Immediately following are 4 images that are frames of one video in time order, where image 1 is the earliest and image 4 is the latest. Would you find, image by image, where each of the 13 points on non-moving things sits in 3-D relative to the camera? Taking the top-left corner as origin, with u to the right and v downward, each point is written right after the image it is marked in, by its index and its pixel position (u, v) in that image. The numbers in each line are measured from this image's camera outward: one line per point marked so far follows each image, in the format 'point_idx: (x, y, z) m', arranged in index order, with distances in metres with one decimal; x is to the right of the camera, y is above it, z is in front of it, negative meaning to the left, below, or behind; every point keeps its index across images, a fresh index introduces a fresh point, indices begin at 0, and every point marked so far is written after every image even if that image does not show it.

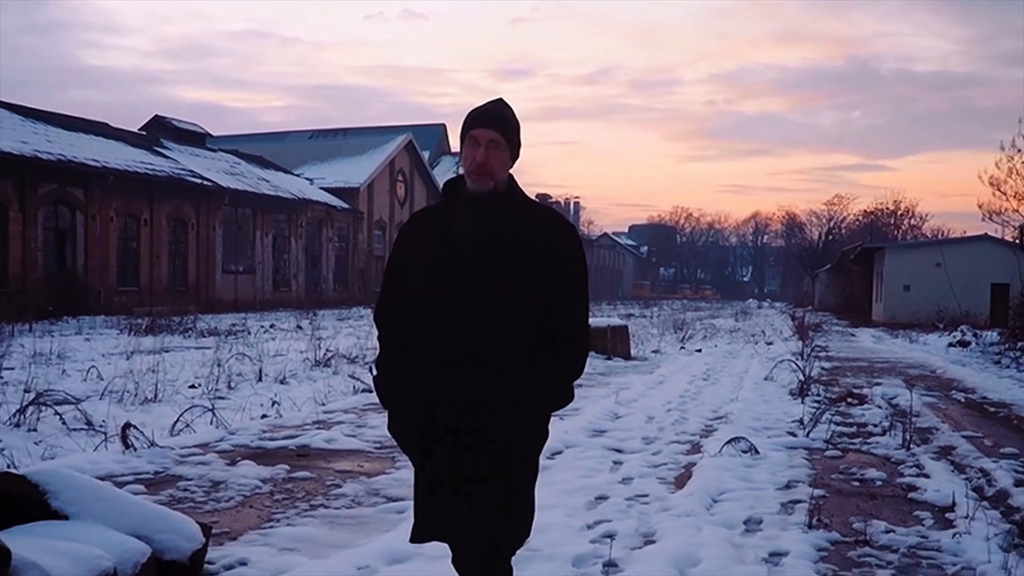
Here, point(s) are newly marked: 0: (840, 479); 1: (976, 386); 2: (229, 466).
0: (+2.4, -1.4, +6.4) m
1: (+7.3, -1.6, +13.8) m
2: (-2.0, -1.3, +6.2) m
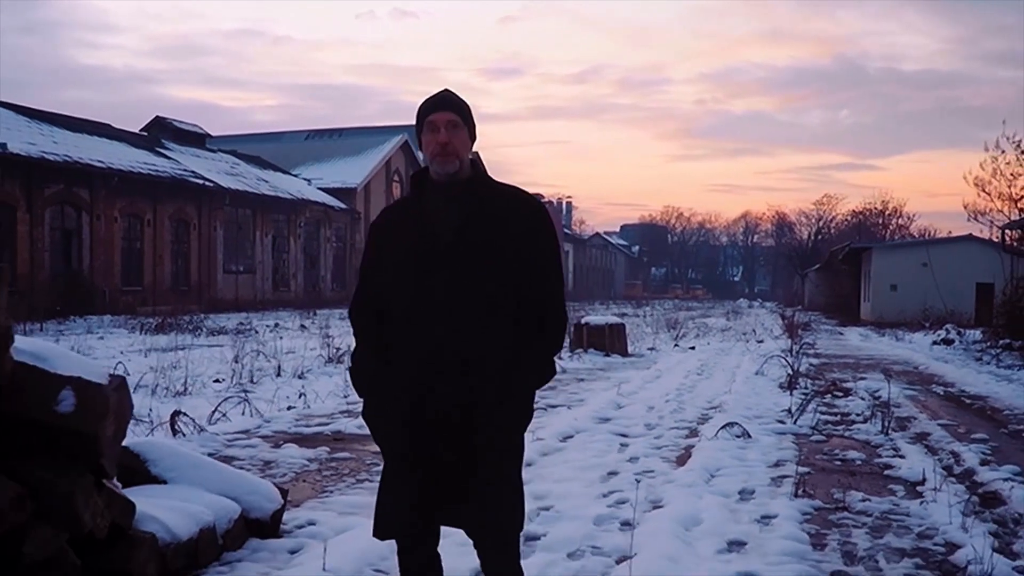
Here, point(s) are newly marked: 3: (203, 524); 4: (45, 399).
0: (+2.6, -1.4, +7.1) m
1: (+7.4, -1.5, +14.5) m
2: (-1.9, -1.3, +6.9) m
3: (-1.5, -1.1, +4.1) m
4: (-1.7, -0.4, +3.3) m
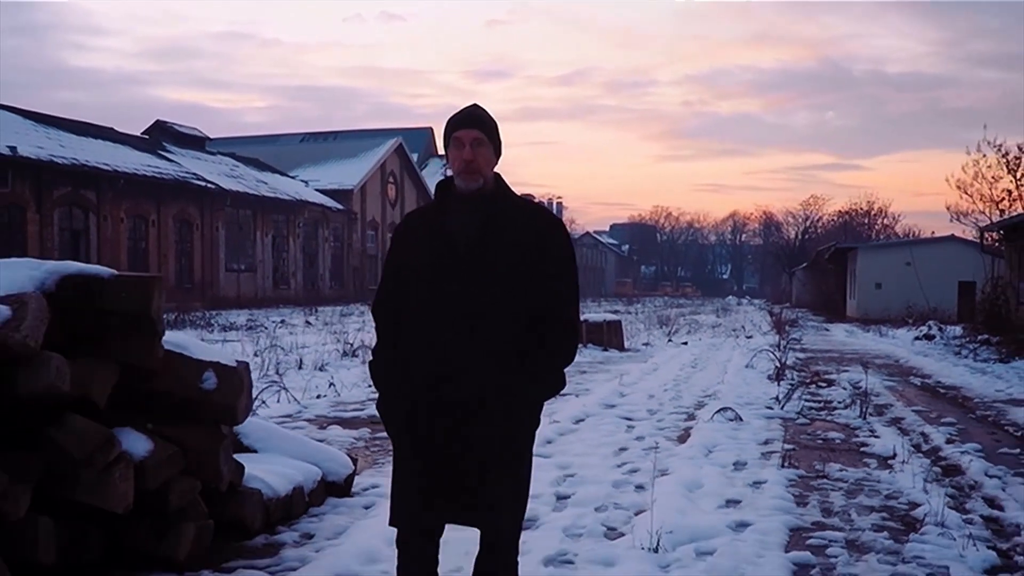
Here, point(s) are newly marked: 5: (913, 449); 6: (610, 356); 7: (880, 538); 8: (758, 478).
0: (+2.7, -1.4, +8.0) m
1: (+7.5, -1.5, +15.5) m
2: (-1.7, -1.3, +7.7) m
3: (-1.2, -1.1, +4.9) m
4: (-1.5, -0.4, +4.1) m
5: (+3.6, -1.4, +7.7) m
6: (+1.8, -1.3, +16.1) m
7: (+2.1, -1.4, +4.9) m
8: (+1.8, -1.3, +6.2) m
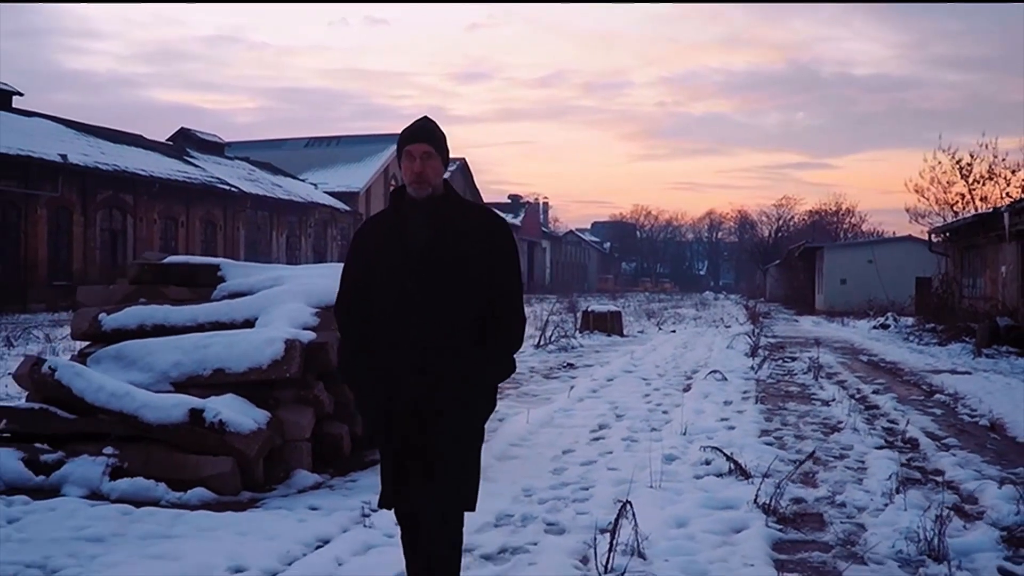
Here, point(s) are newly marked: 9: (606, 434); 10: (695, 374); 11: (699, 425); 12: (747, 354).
0: (+3.4, -1.3, +11.2) m
1: (+7.9, -1.4, +18.8) m
2: (-1.0, -1.2, +10.8) m
3: (-0.5, -1.1, +8.0) m
4: (-0.8, -0.4, +7.1) m
5: (+4.2, -1.4, +10.9) m
6: (+2.2, -1.1, +19.3) m
7: (+2.8, -1.3, +8.0) m
8: (+2.4, -1.3, +9.3) m
9: (+0.8, -1.3, +7.5) m
10: (+2.6, -1.2, +12.3) m
11: (+1.7, -1.3, +8.0) m
12: (+4.2, -1.2, +15.7) m
